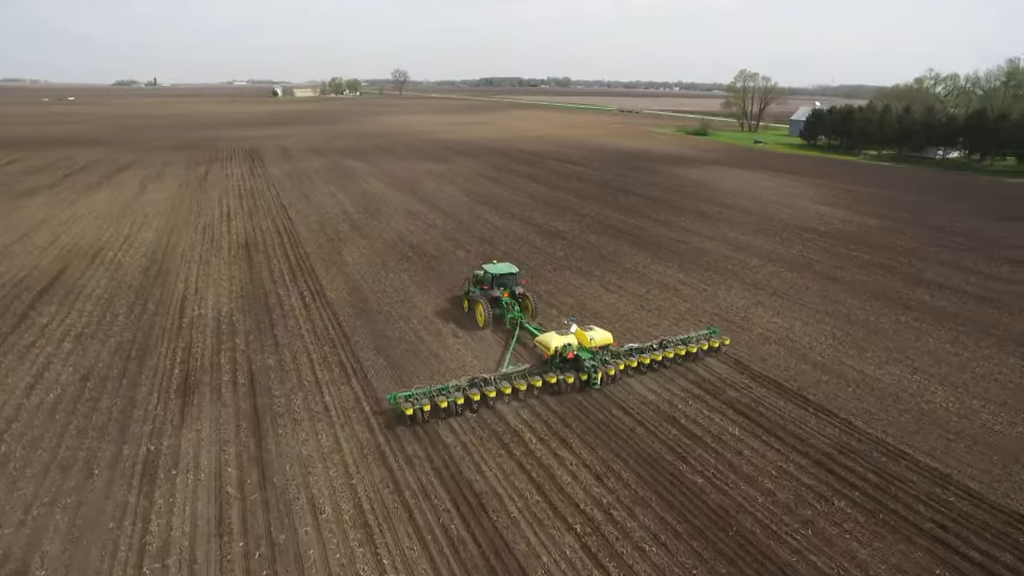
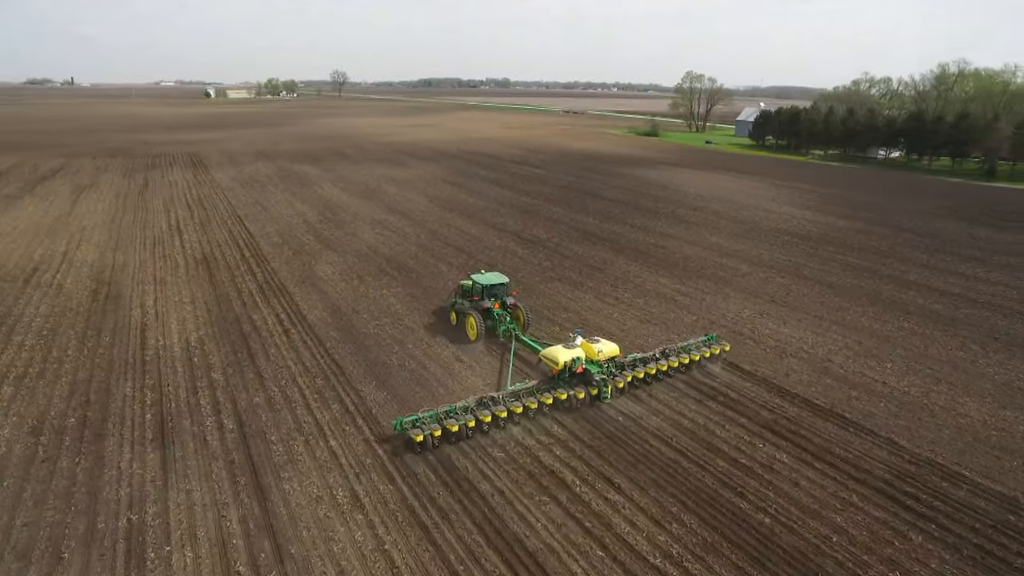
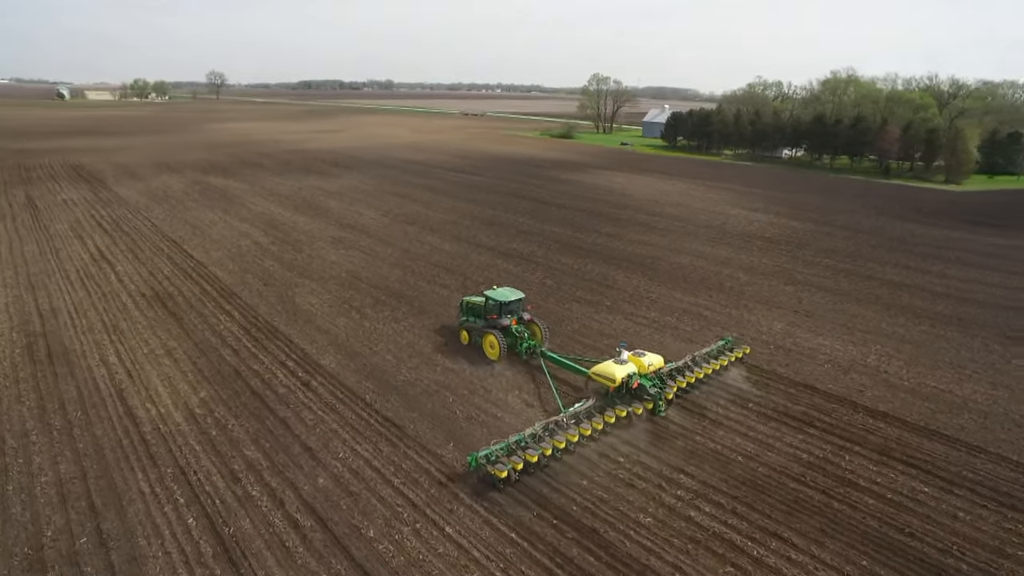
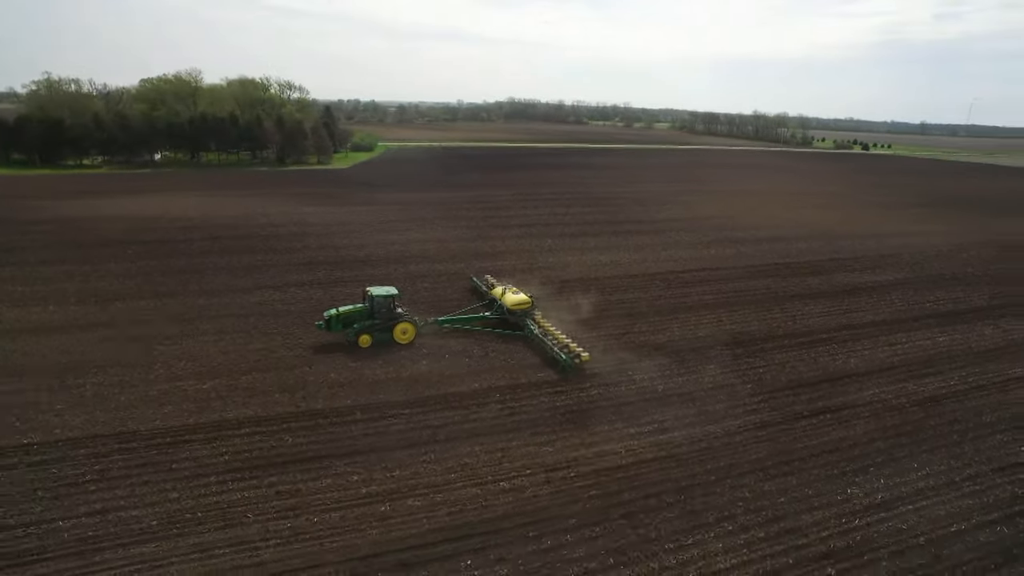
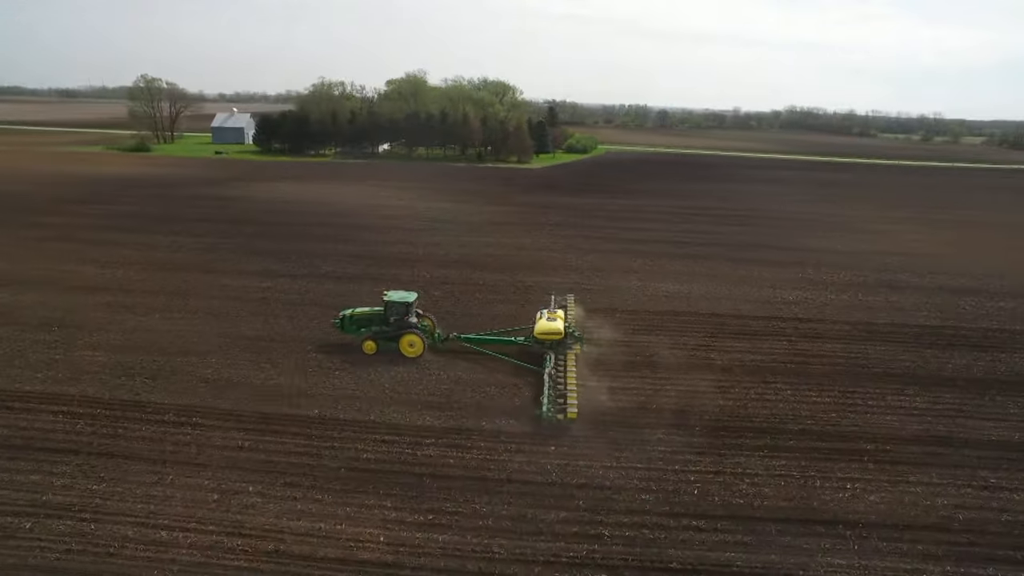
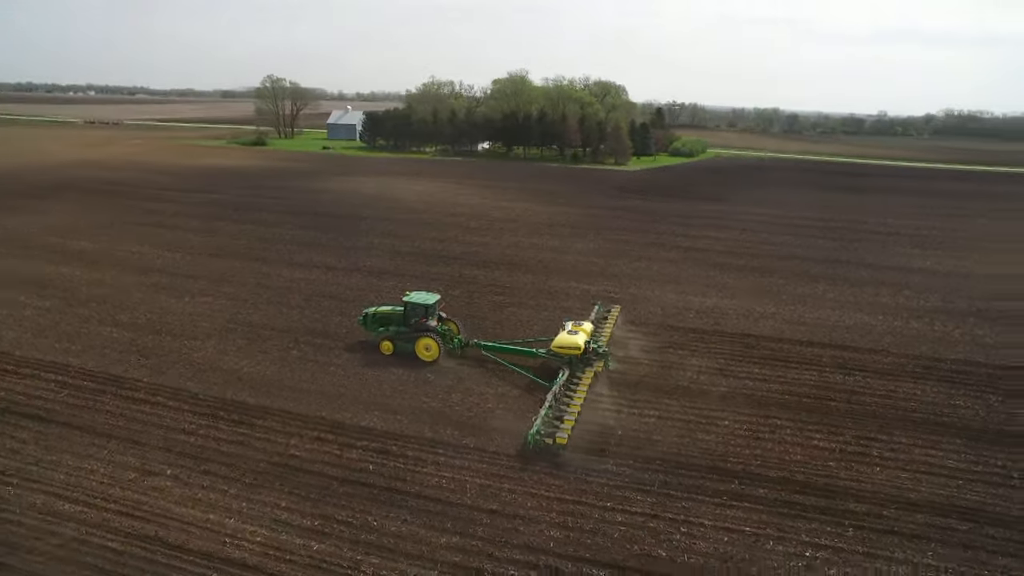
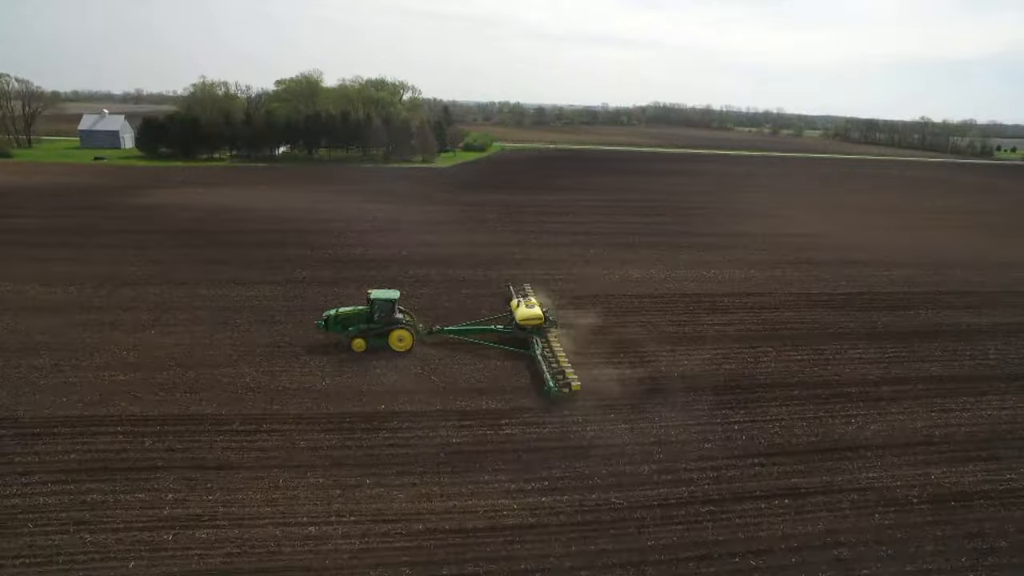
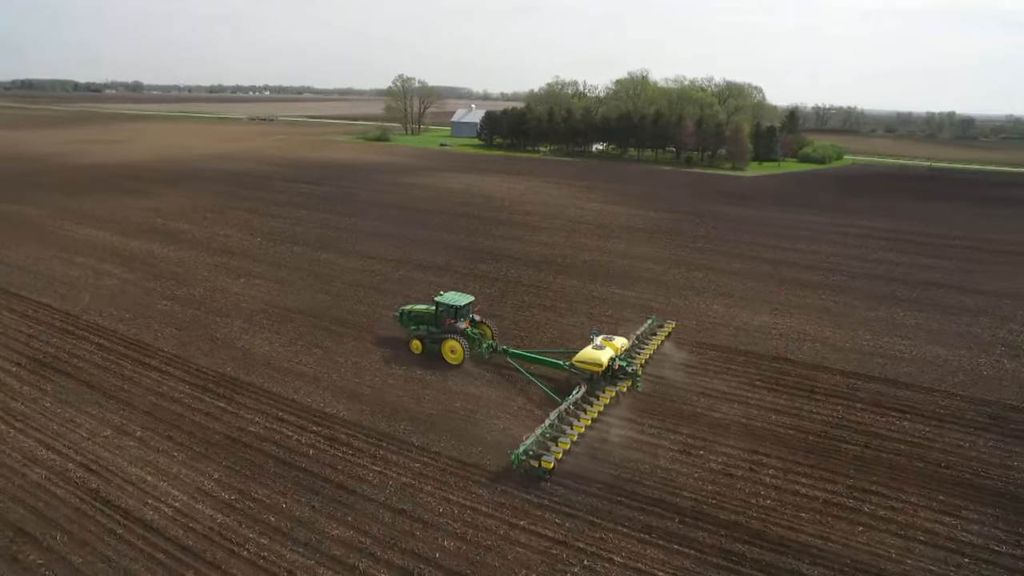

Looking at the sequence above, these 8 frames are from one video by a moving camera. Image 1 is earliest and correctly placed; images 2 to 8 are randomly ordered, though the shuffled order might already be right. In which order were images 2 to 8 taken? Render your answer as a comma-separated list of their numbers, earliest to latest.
2, 3, 8, 6, 5, 7, 4
